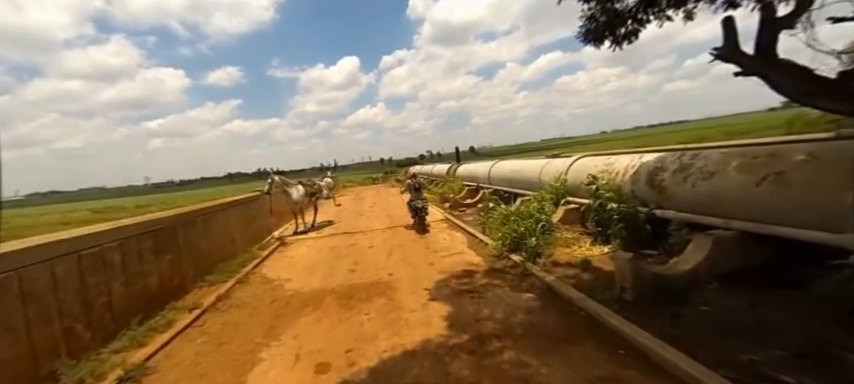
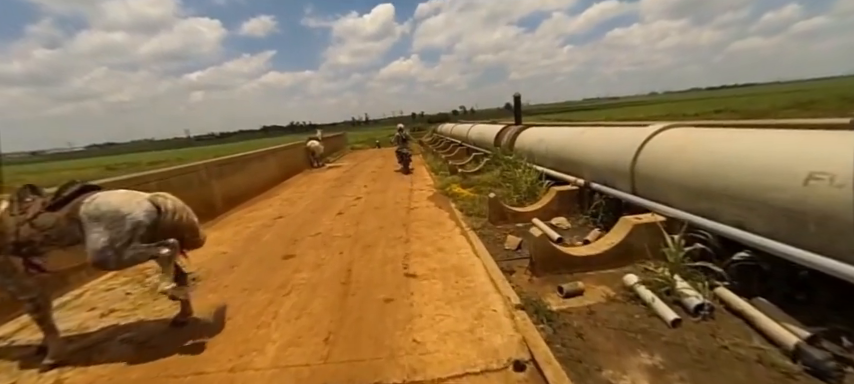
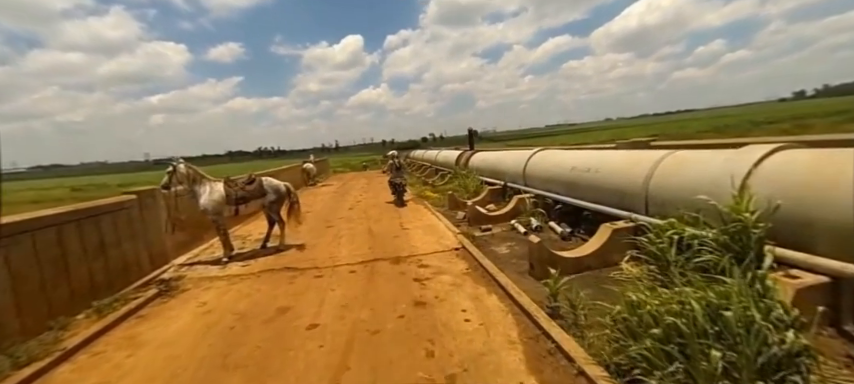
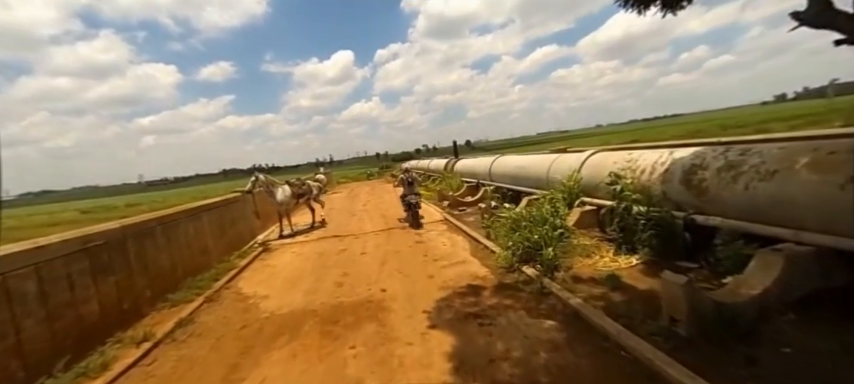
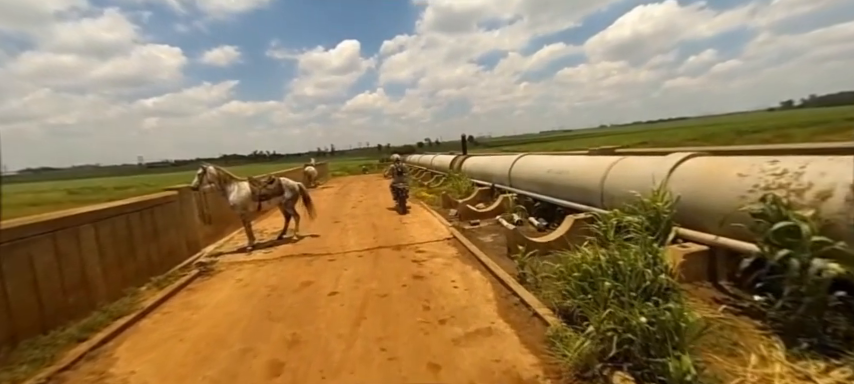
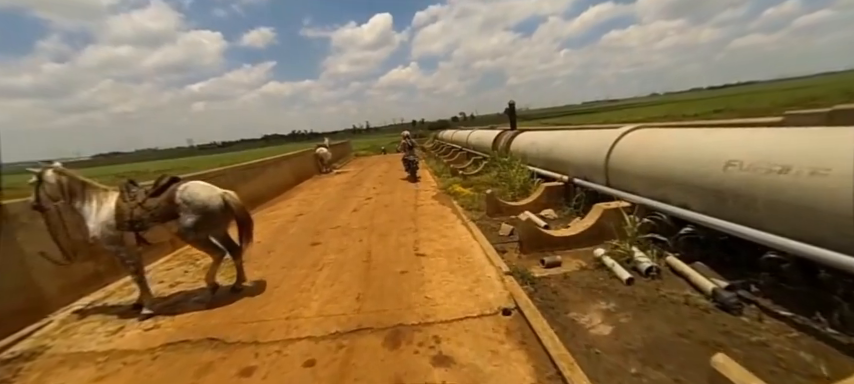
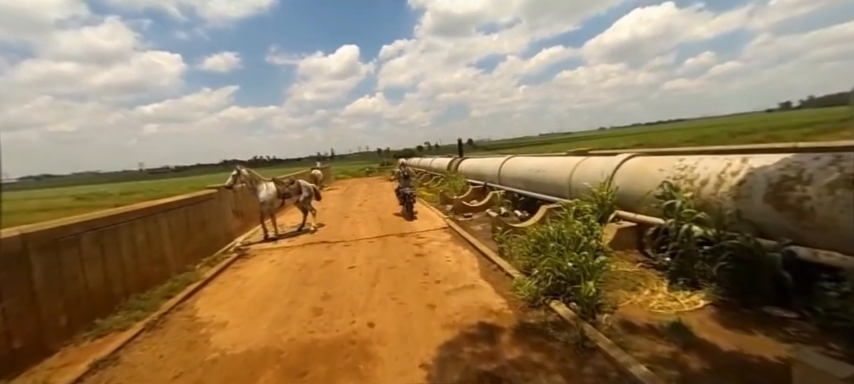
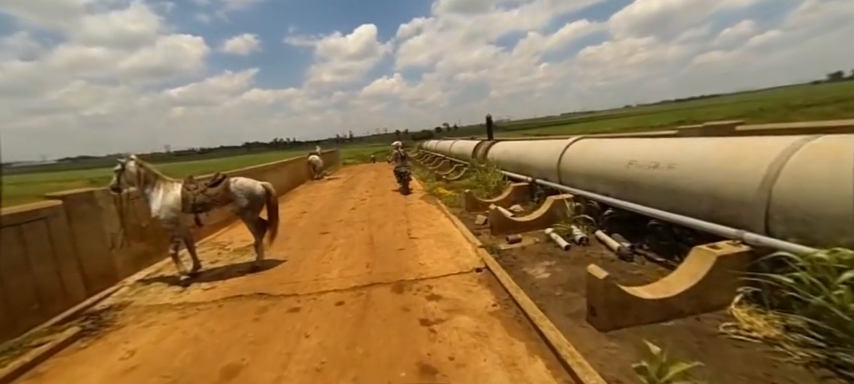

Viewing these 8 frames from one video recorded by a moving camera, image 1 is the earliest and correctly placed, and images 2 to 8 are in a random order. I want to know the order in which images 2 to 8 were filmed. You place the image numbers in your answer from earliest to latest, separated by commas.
4, 7, 5, 3, 8, 6, 2
